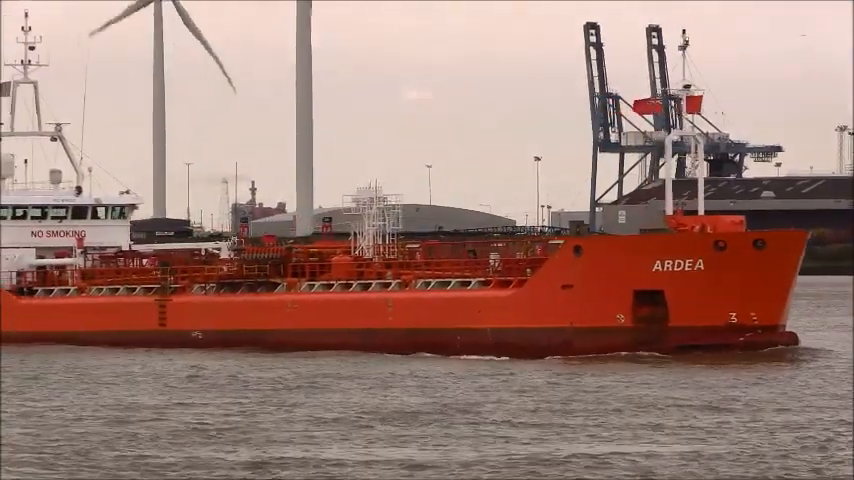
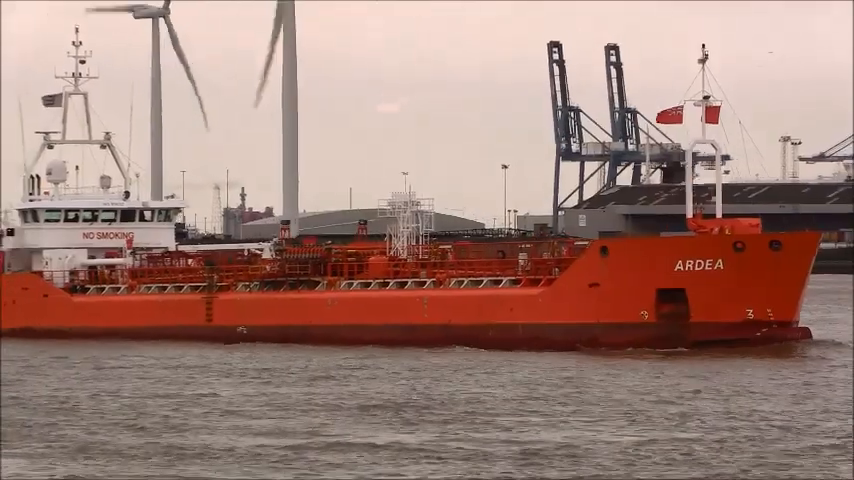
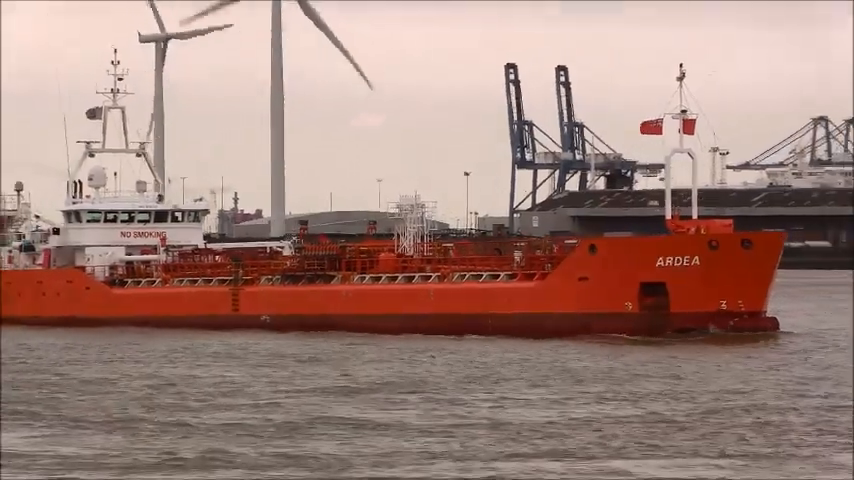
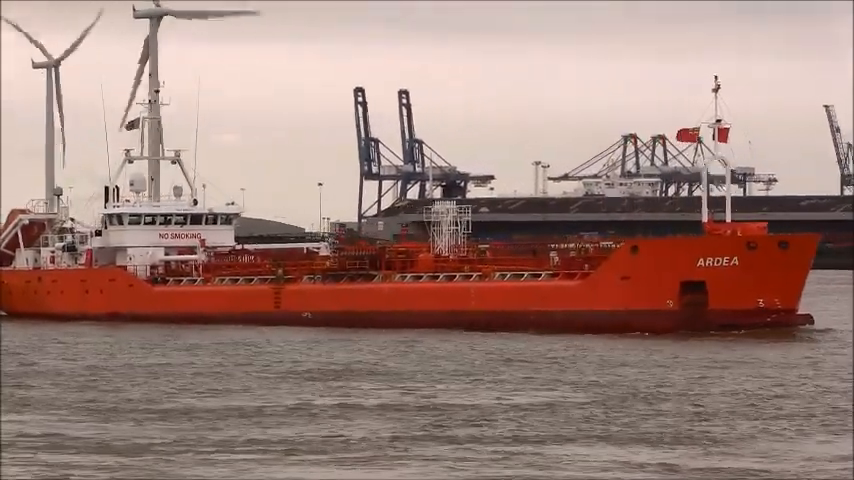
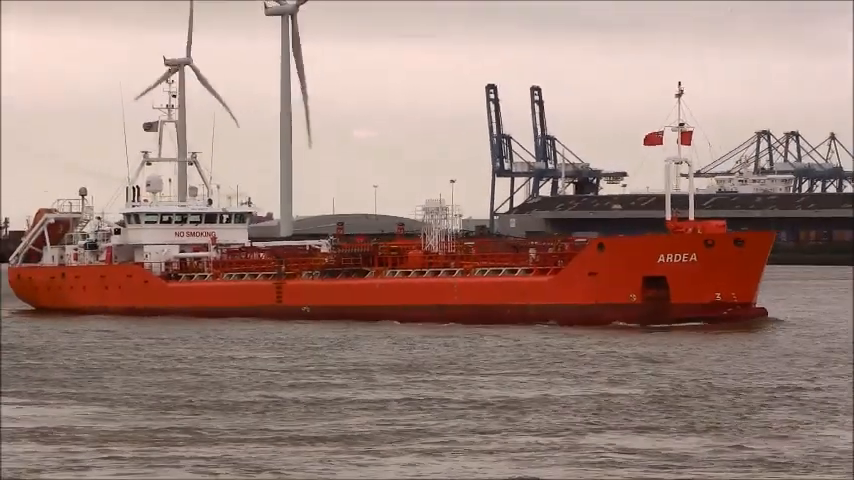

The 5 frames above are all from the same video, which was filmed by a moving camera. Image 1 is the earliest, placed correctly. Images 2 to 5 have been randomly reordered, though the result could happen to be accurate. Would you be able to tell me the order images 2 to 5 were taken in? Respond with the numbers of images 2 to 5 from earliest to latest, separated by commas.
2, 3, 5, 4
